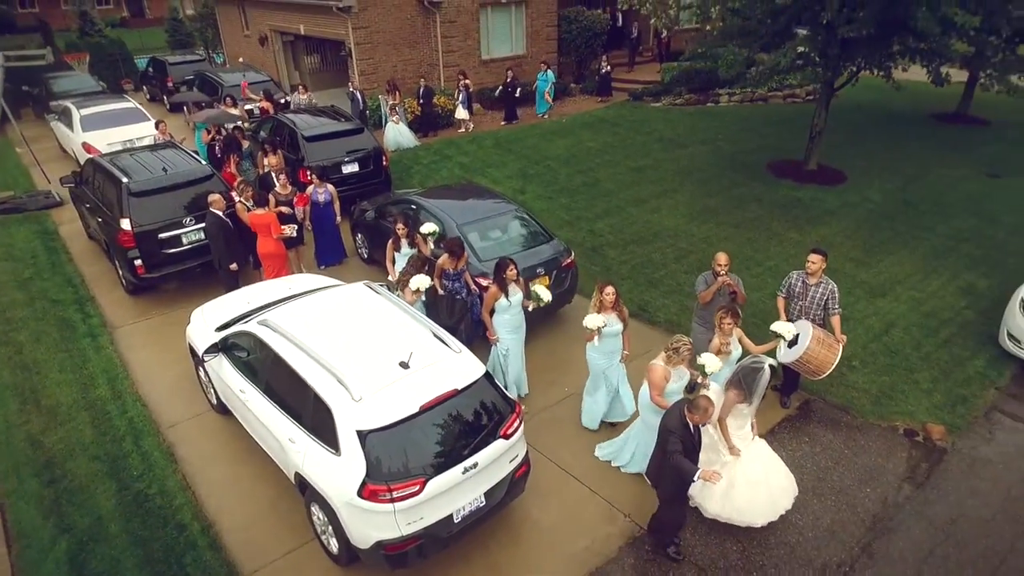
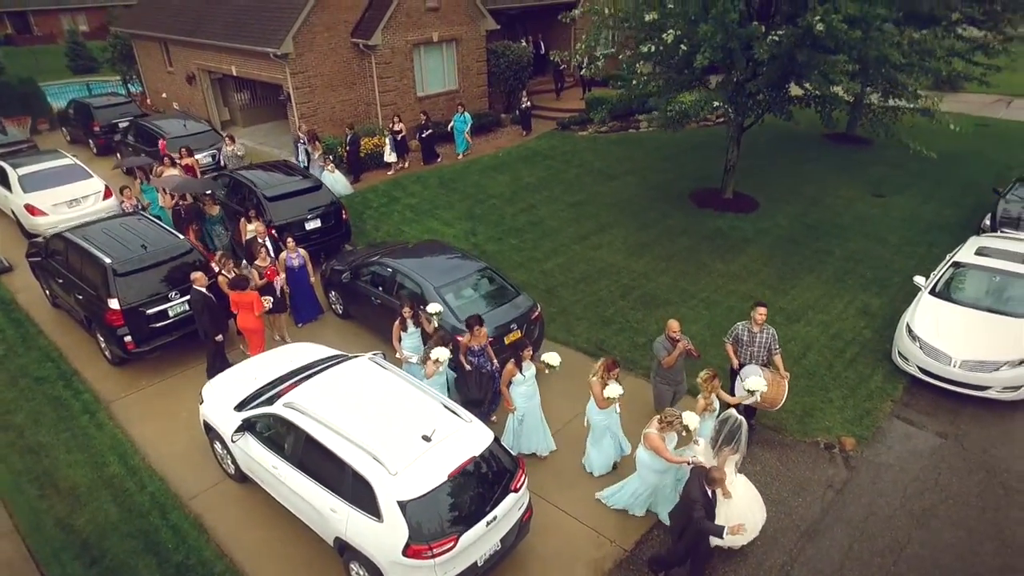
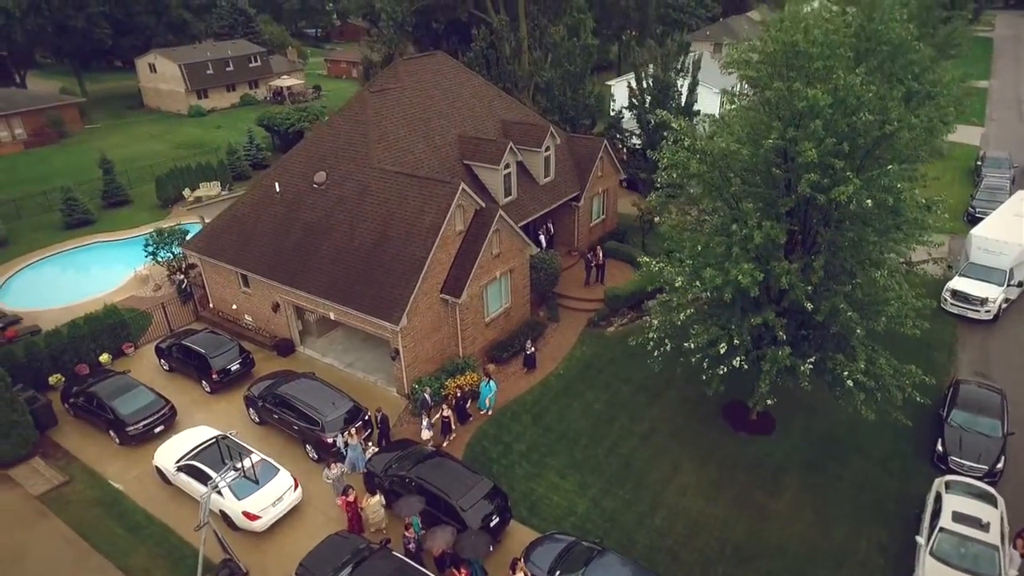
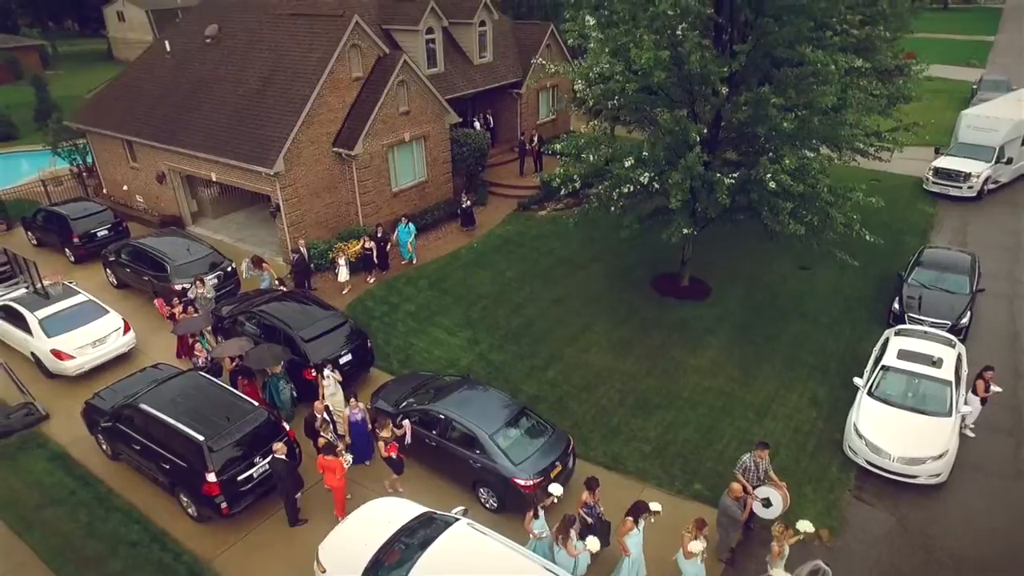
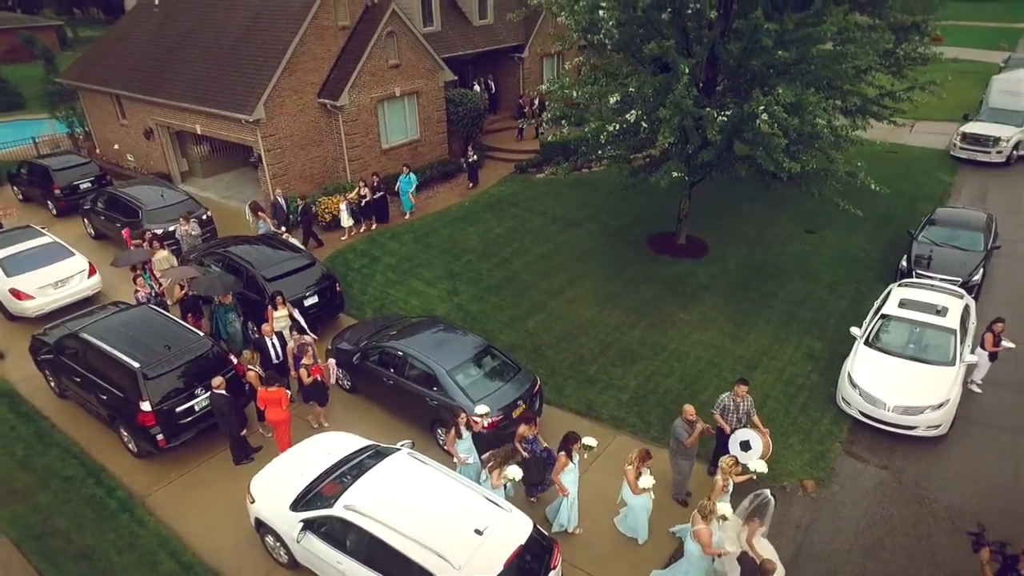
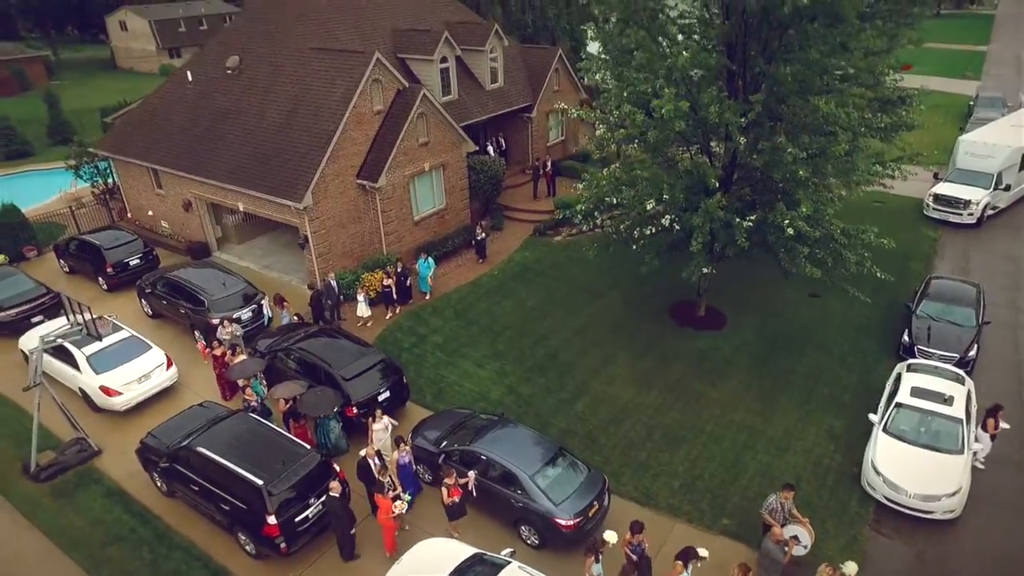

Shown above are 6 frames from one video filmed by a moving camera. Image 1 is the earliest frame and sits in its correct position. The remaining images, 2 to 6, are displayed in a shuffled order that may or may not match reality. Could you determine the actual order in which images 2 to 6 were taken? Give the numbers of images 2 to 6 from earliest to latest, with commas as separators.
2, 5, 4, 6, 3
